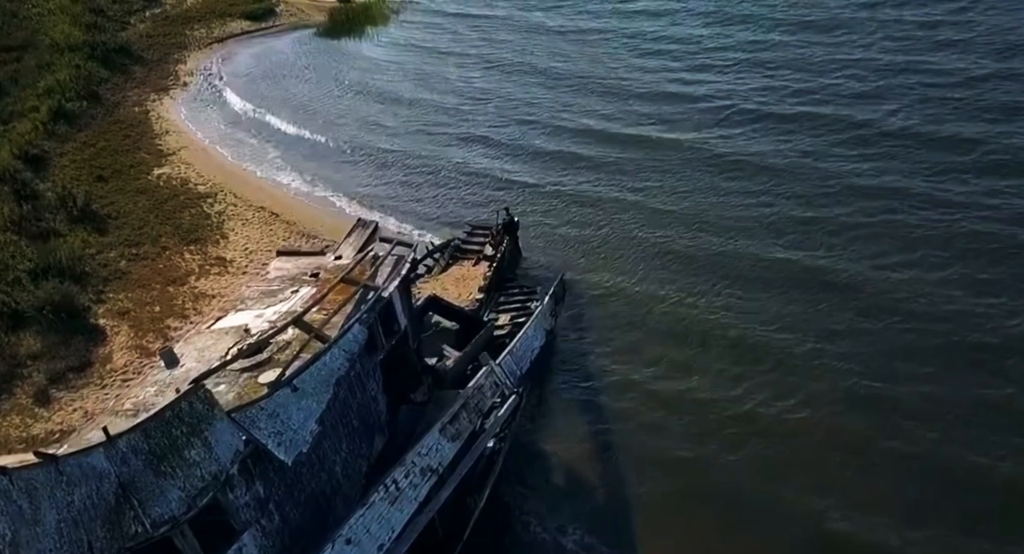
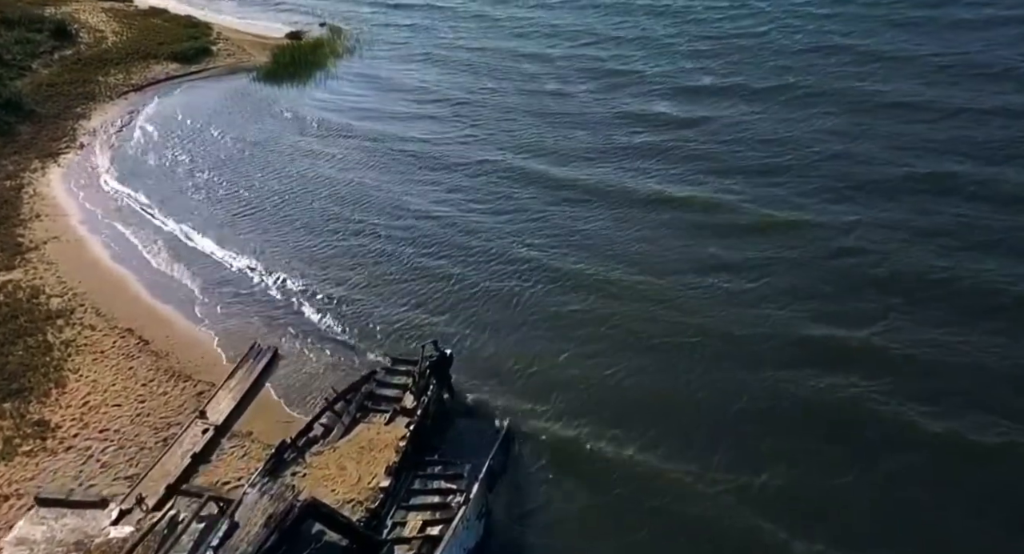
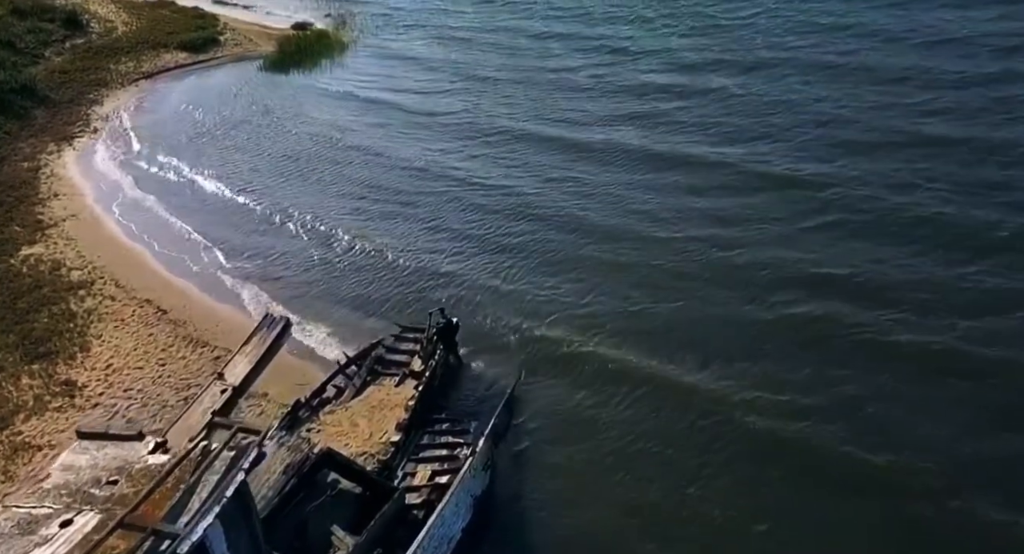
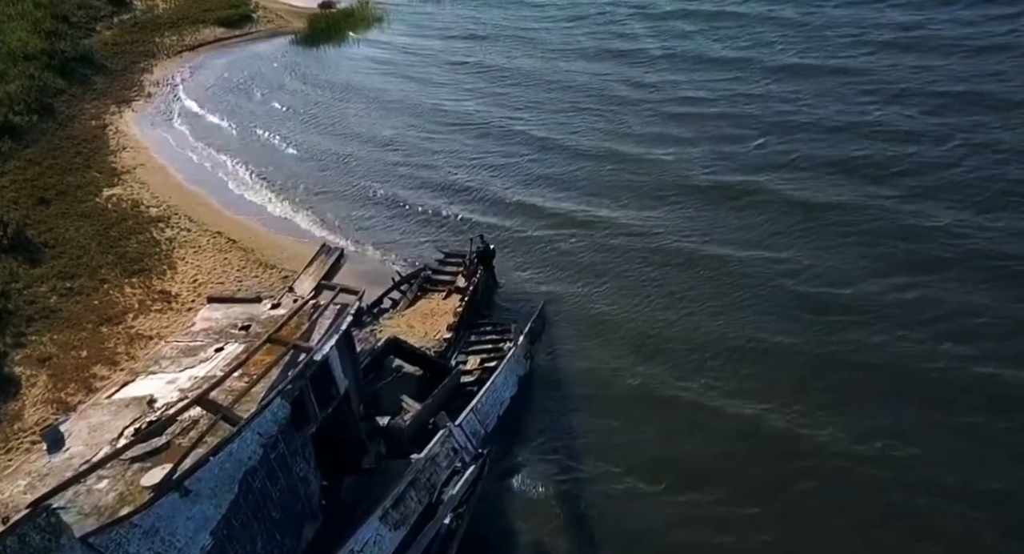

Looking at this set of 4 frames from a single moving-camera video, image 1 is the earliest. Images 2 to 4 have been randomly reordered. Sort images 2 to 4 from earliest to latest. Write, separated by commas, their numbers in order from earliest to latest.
4, 3, 2
